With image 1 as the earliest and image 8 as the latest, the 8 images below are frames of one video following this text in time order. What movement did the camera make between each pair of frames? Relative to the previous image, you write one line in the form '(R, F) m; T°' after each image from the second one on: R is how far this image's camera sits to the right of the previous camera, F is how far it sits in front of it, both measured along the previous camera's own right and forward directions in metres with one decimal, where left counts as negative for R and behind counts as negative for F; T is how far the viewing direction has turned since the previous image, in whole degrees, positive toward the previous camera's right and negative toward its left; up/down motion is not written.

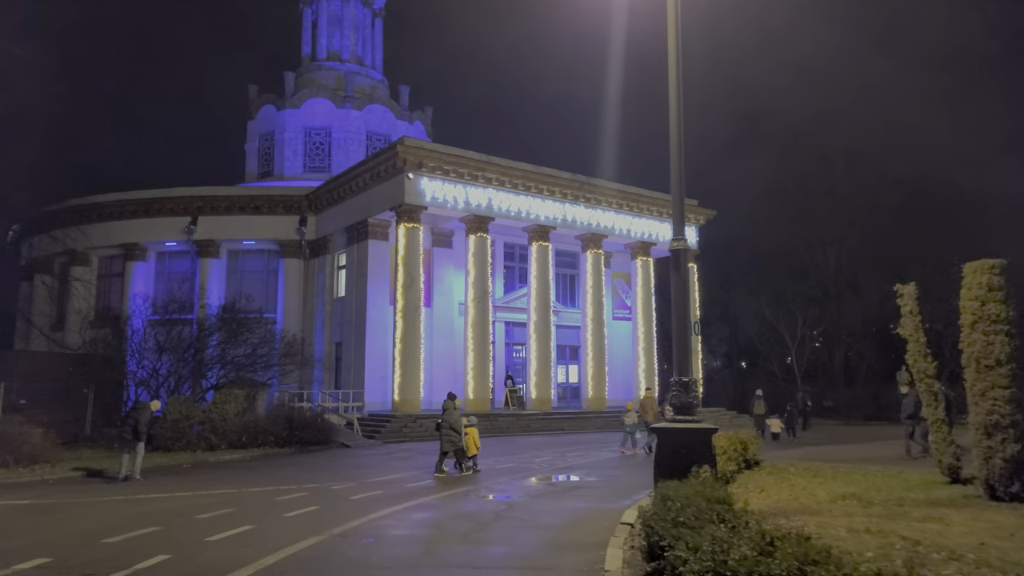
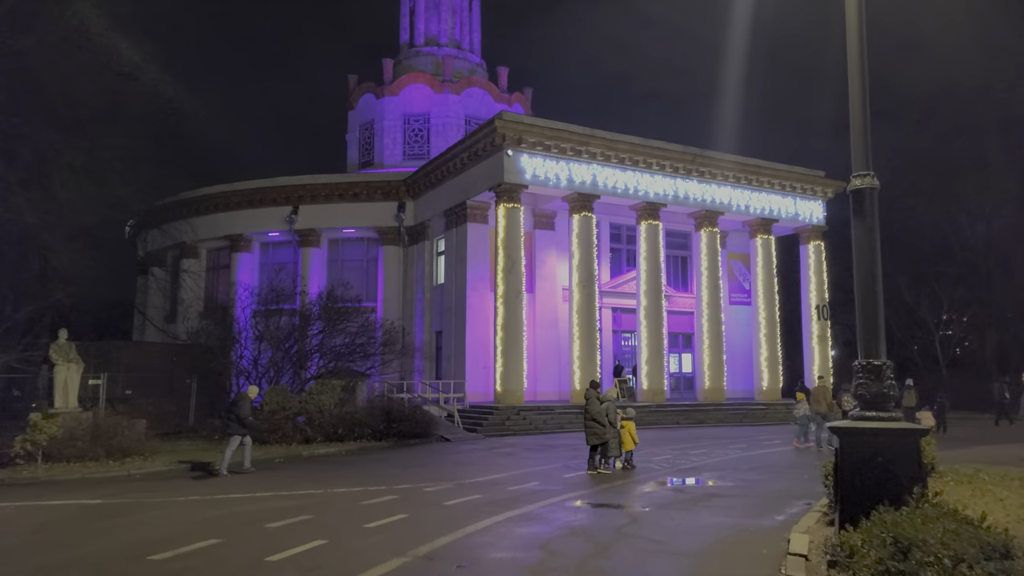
(-0.2, +1.7) m; -8°
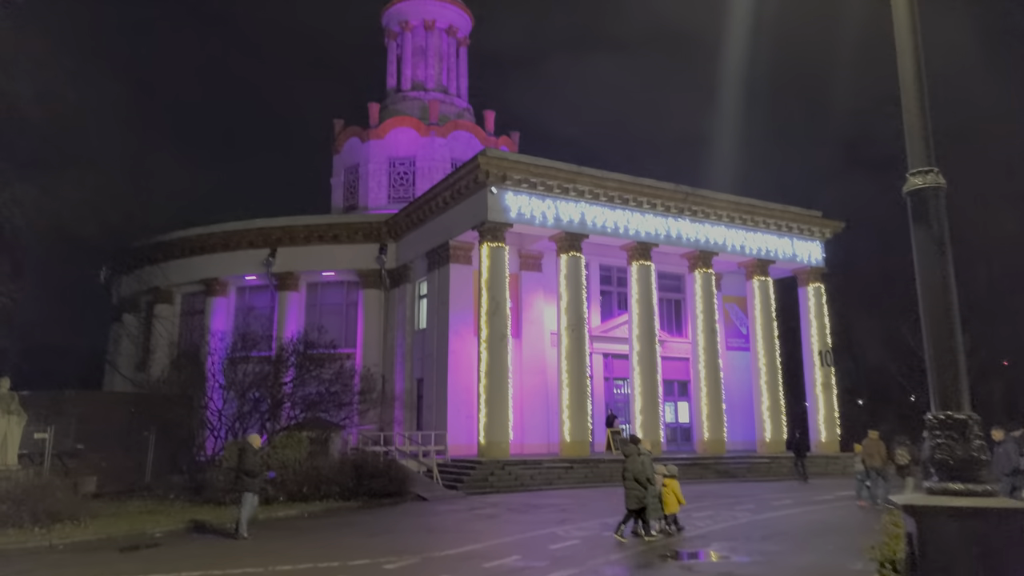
(+0.2, +1.3) m; +1°
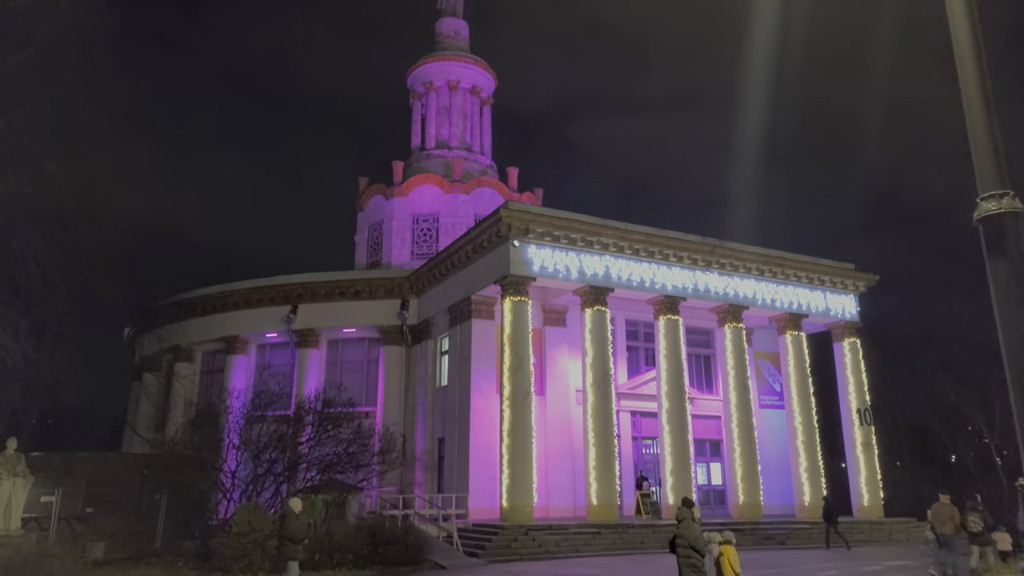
(+0.1, +0.6) m; -2°
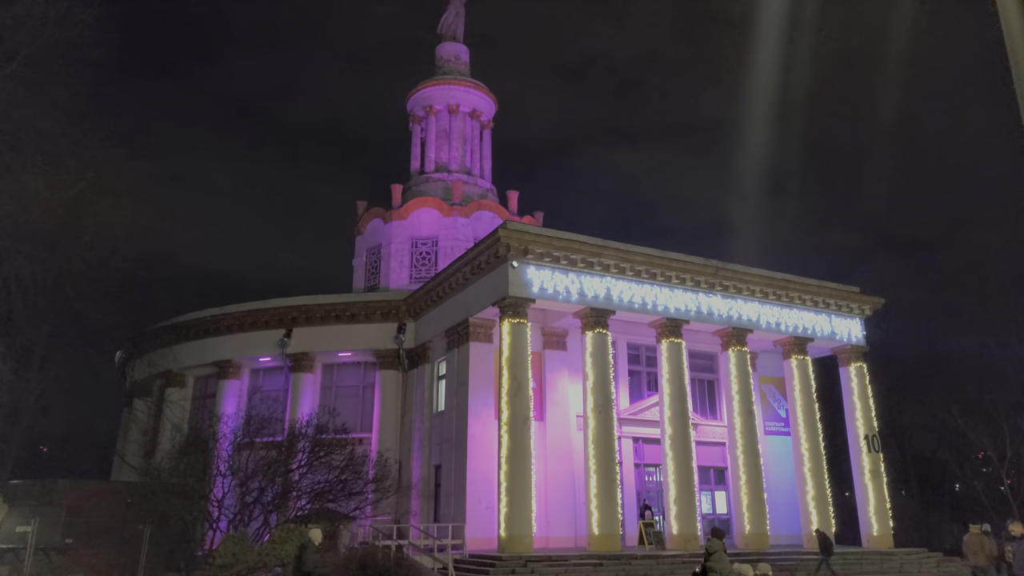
(+0.1, +0.5) m; 0°
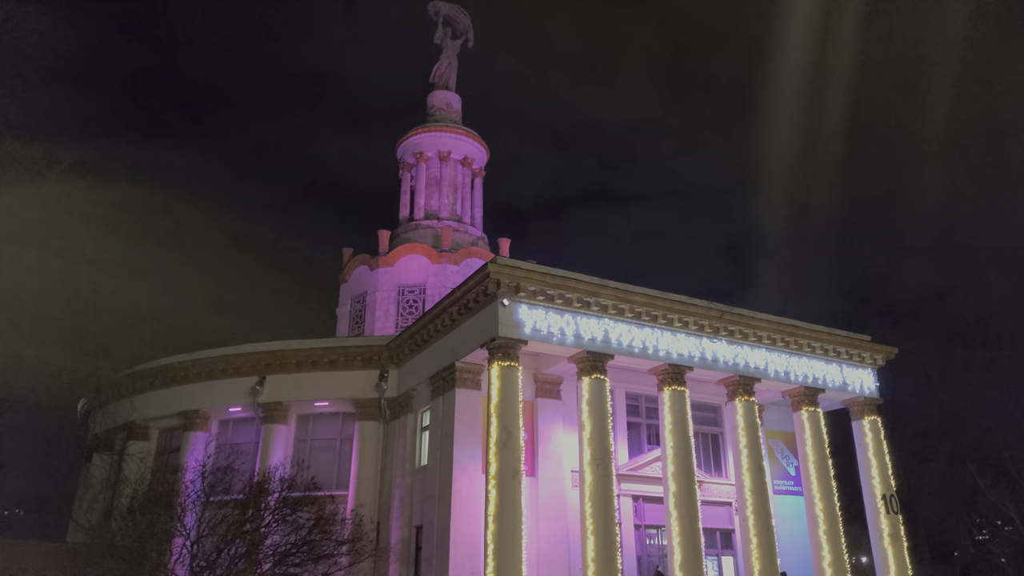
(0.0, +1.7) m; +1°
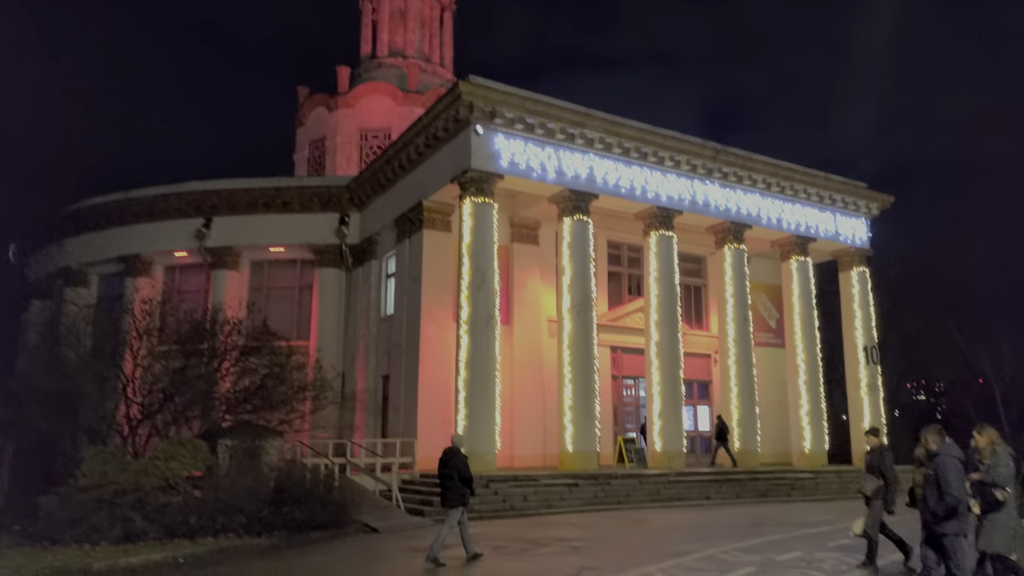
(-0.1, +2.0) m; +3°
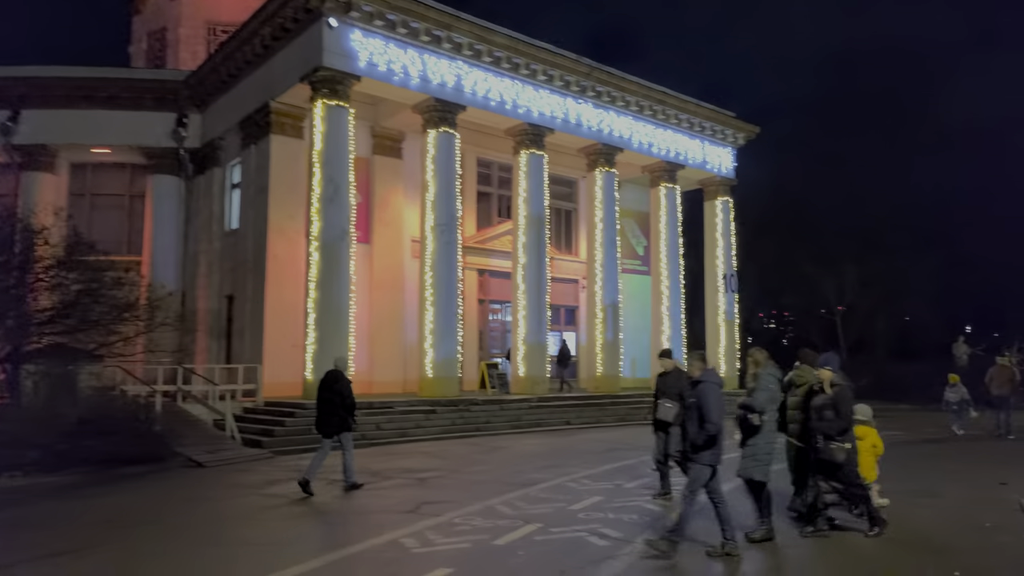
(+0.5, +1.0) m; +10°
